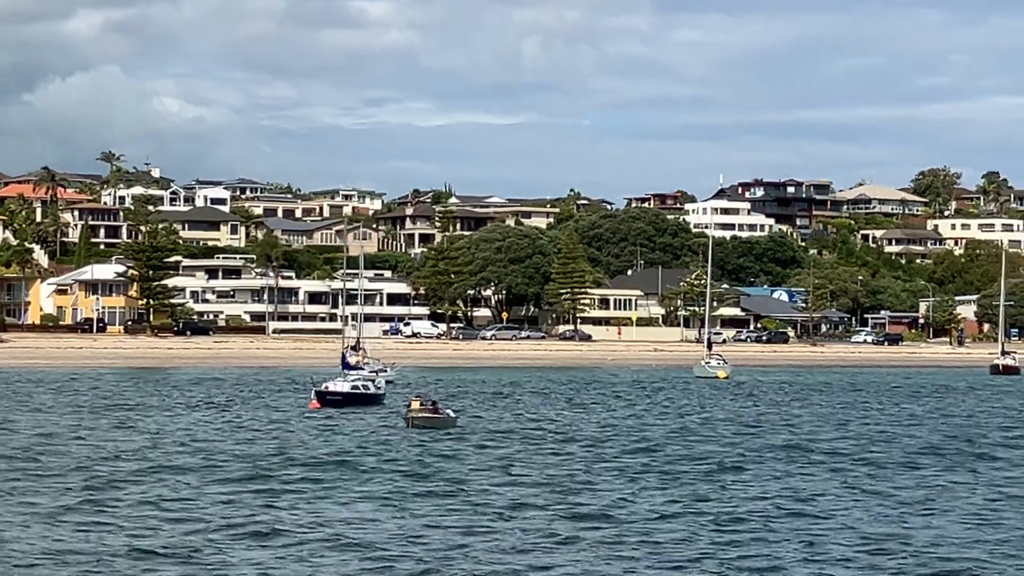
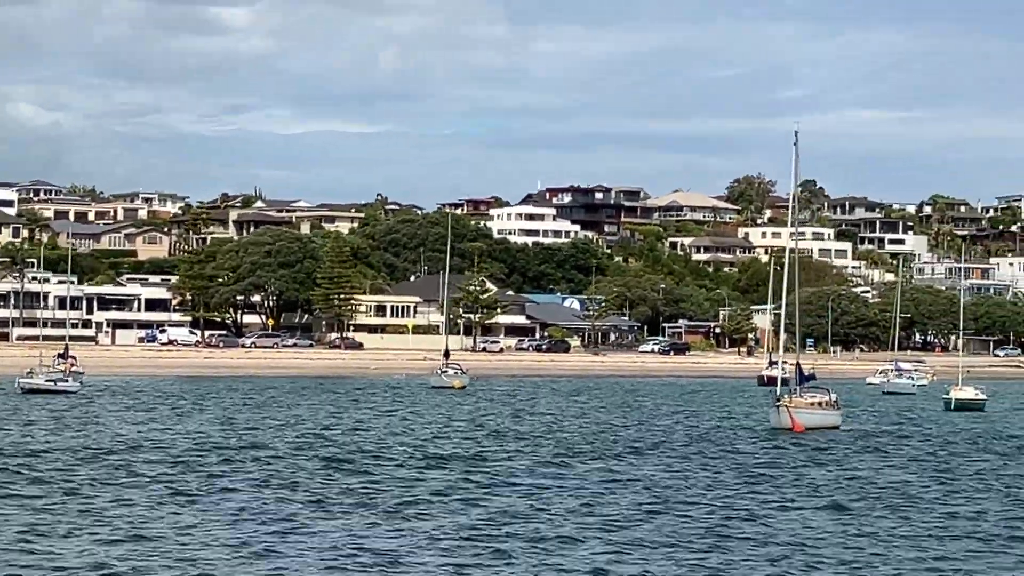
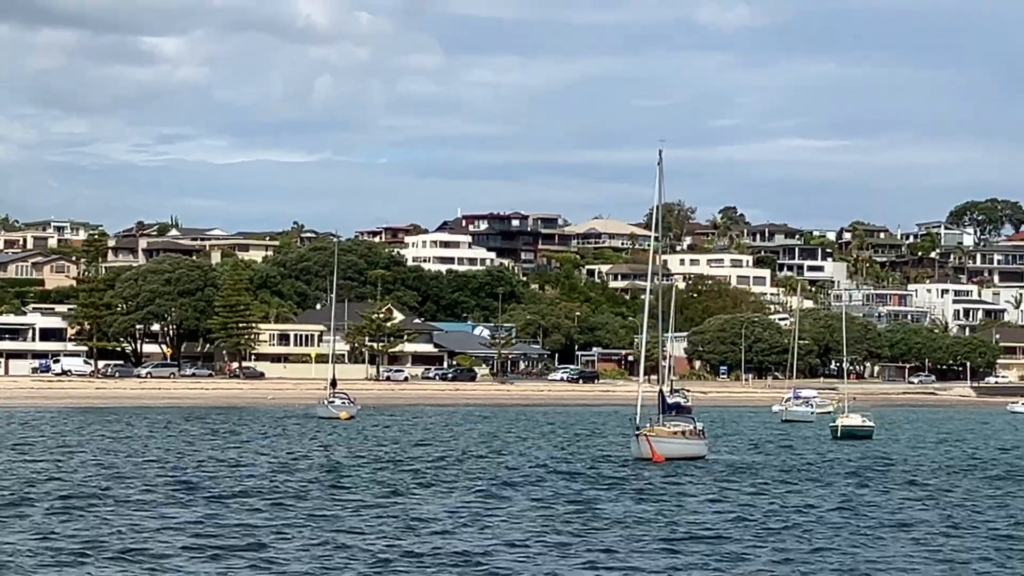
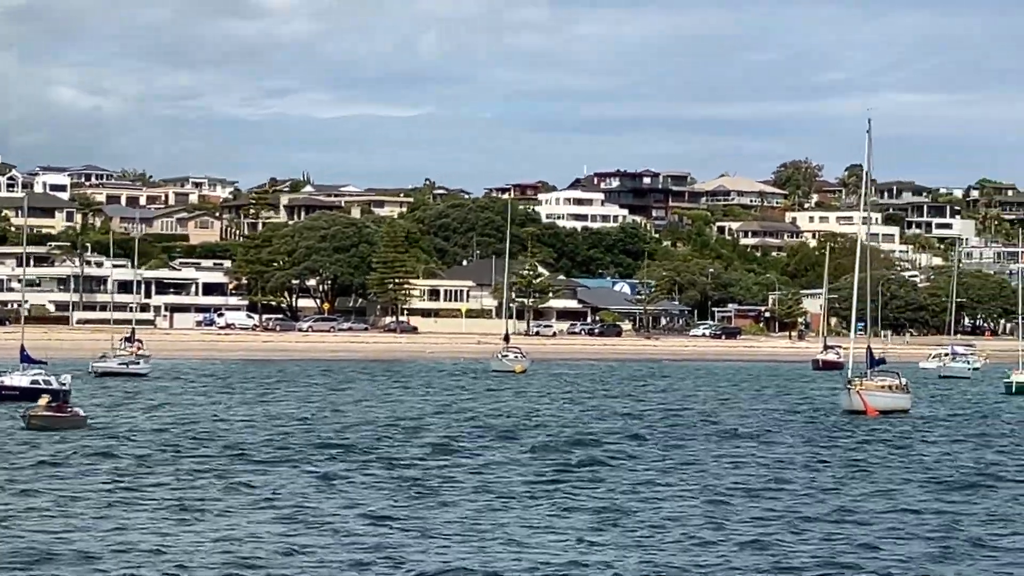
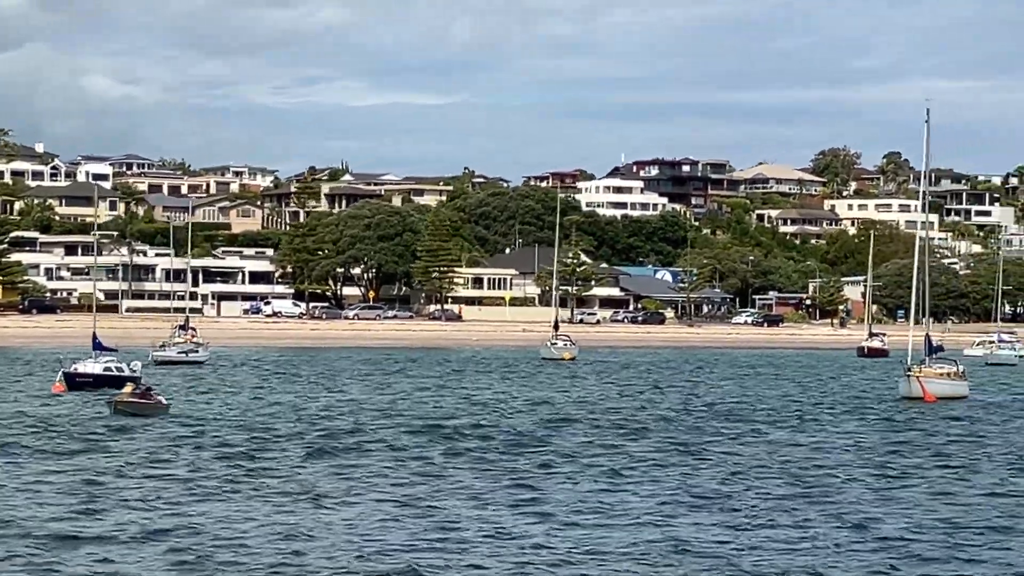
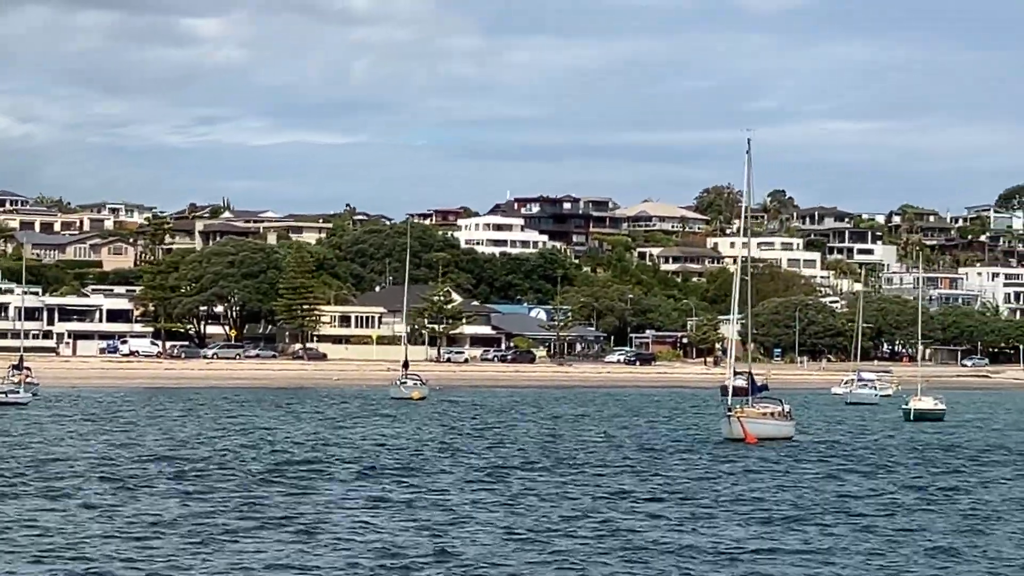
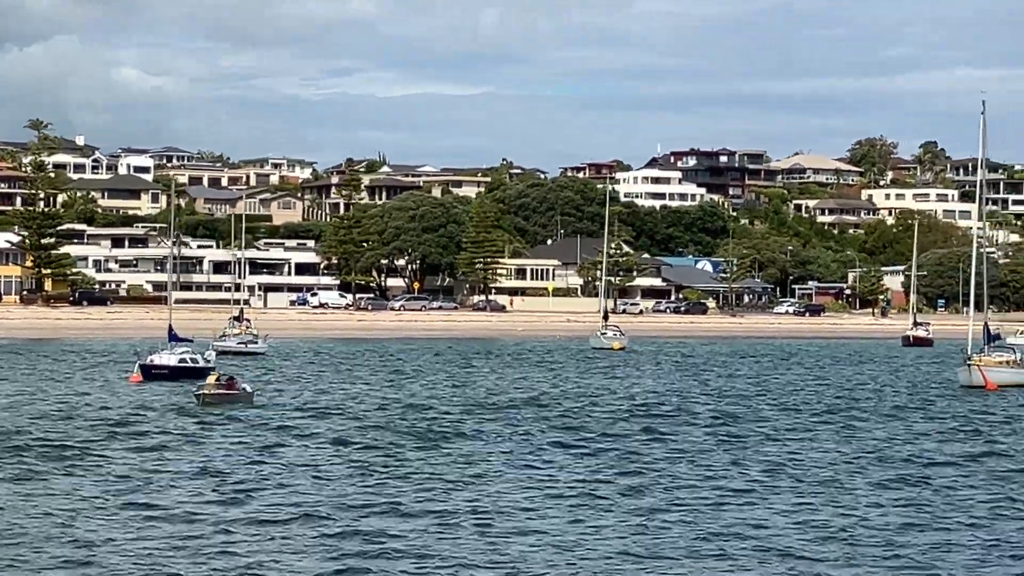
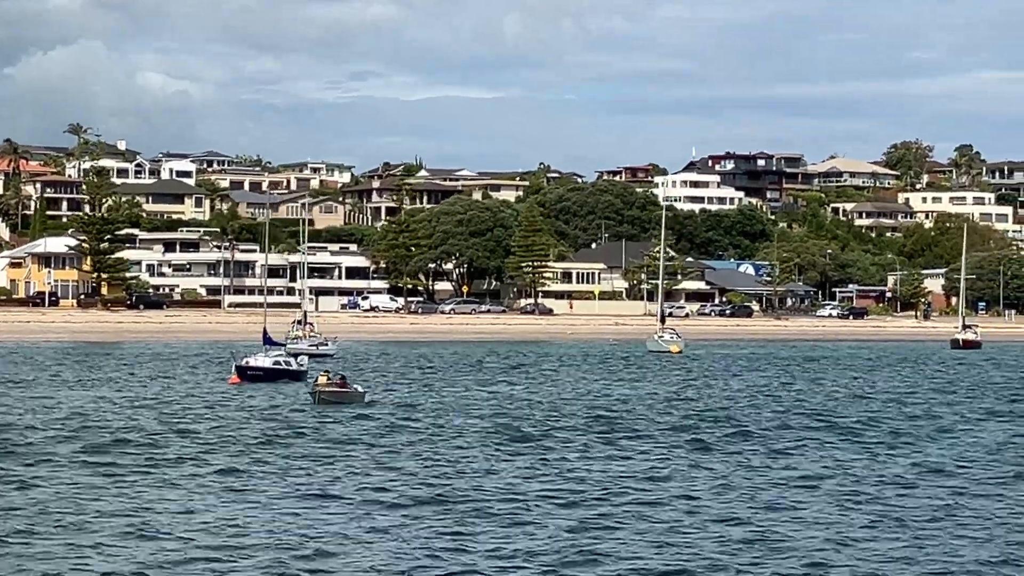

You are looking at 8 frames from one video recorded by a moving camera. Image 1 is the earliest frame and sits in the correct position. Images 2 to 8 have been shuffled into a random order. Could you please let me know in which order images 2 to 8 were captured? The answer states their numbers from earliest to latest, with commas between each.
8, 7, 5, 4, 2, 6, 3
